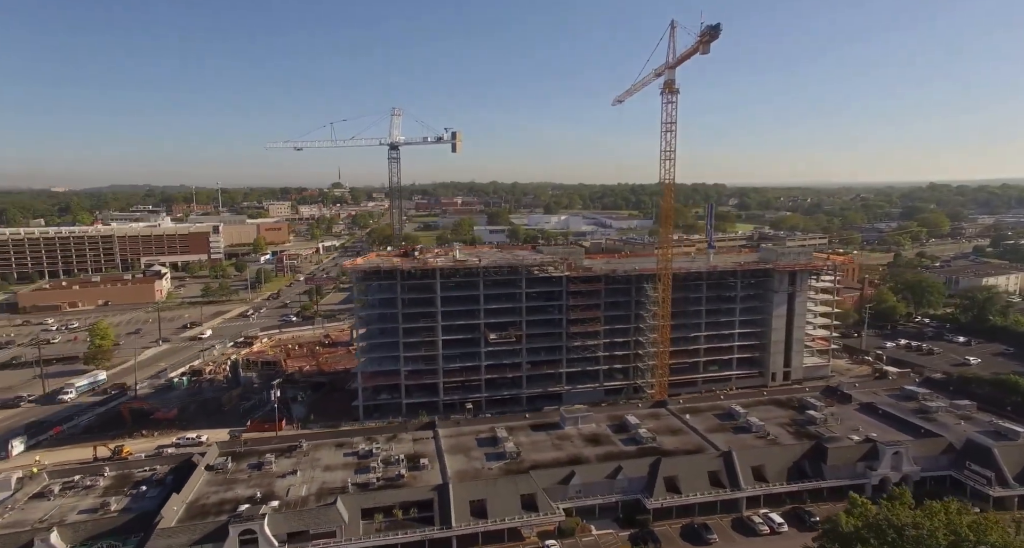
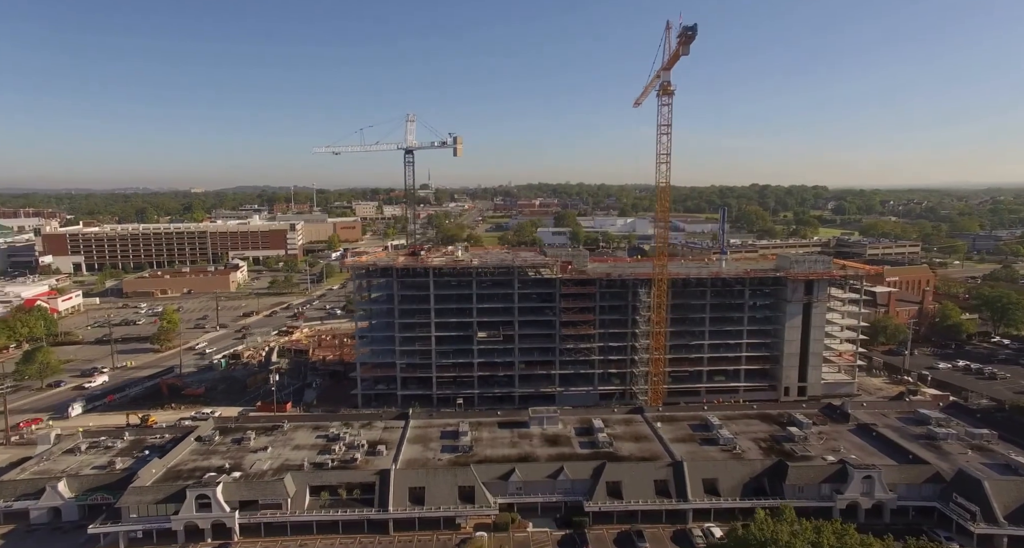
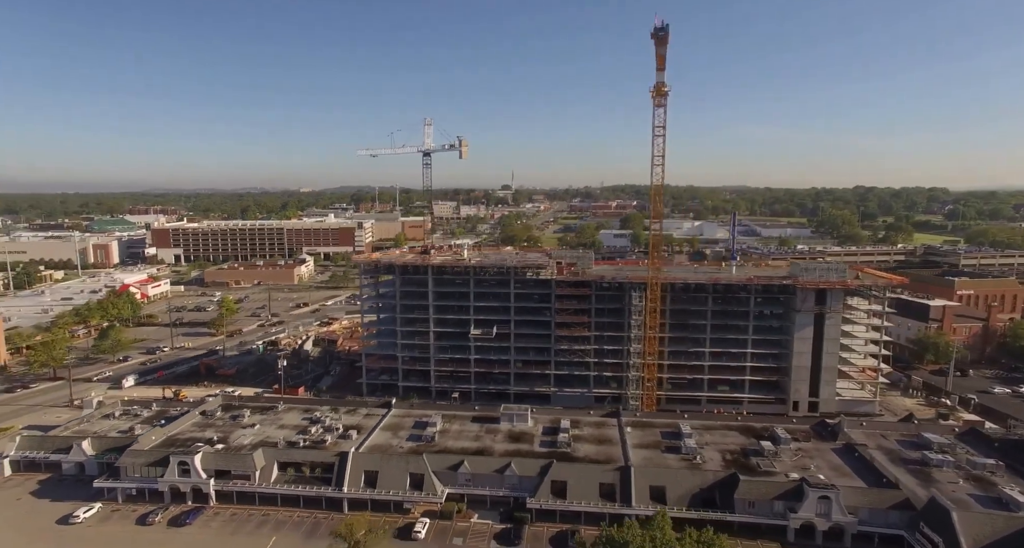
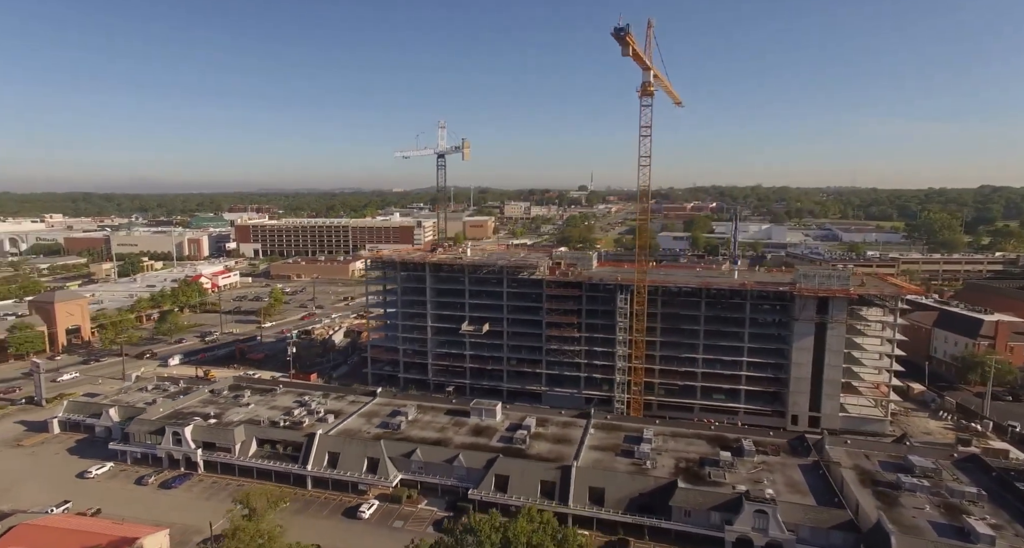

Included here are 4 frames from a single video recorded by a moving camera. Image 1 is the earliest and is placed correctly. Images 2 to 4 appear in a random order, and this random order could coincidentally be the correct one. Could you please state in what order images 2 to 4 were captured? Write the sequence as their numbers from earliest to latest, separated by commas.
2, 3, 4
